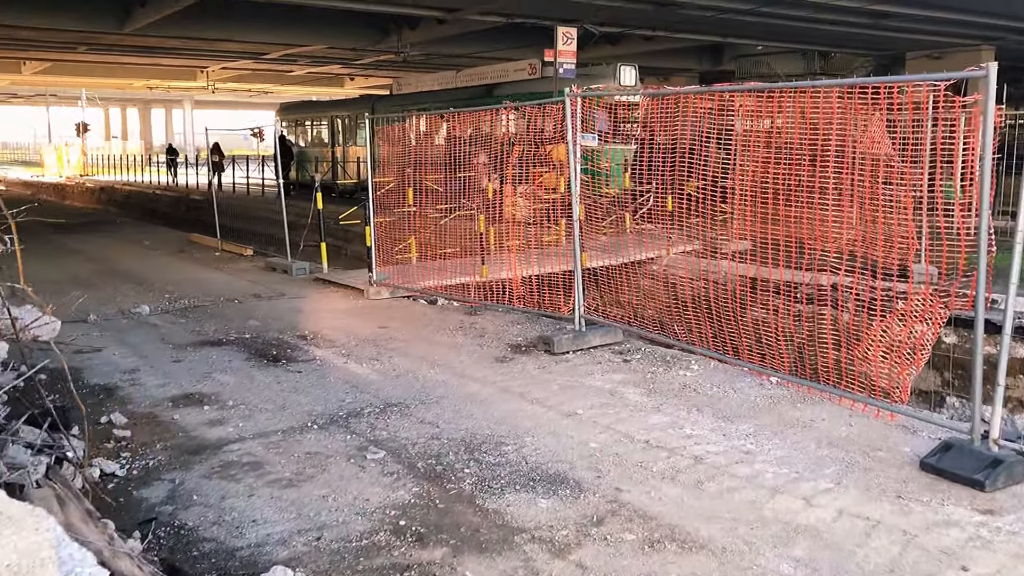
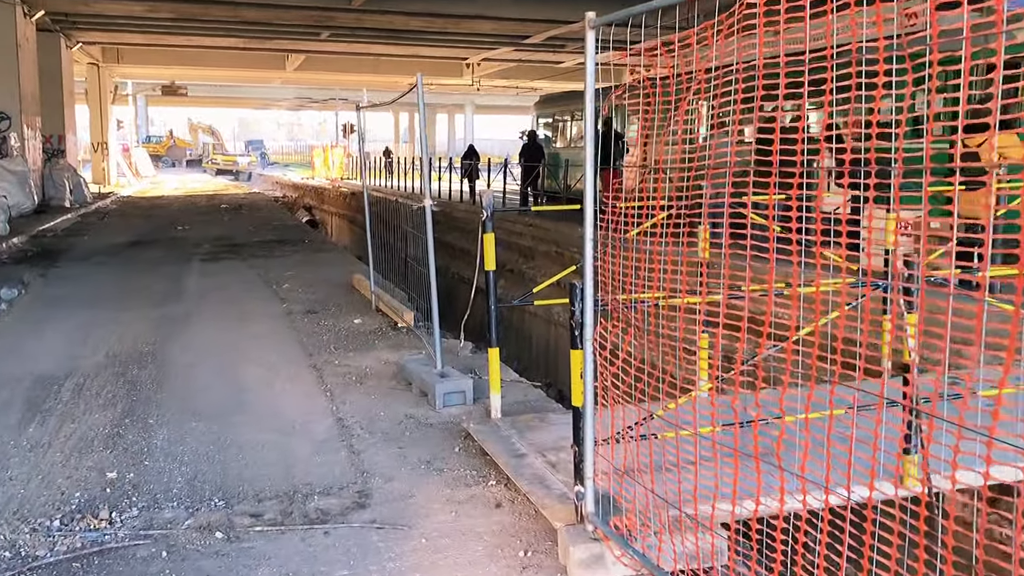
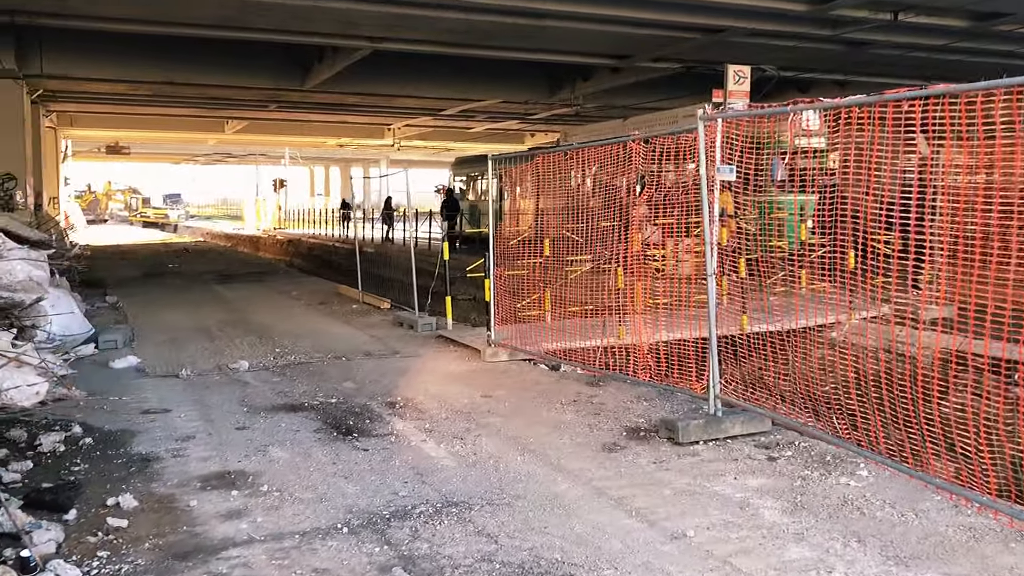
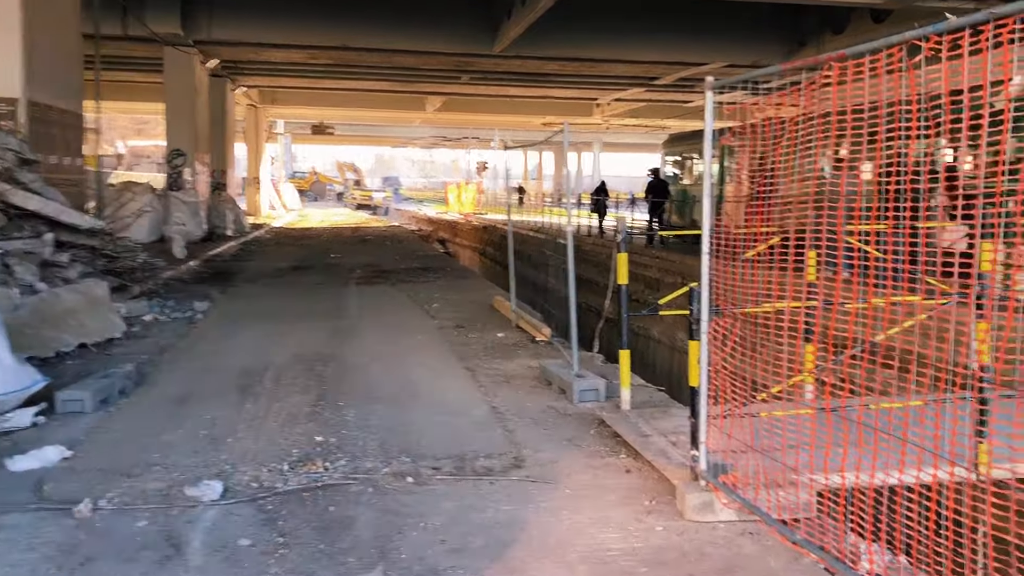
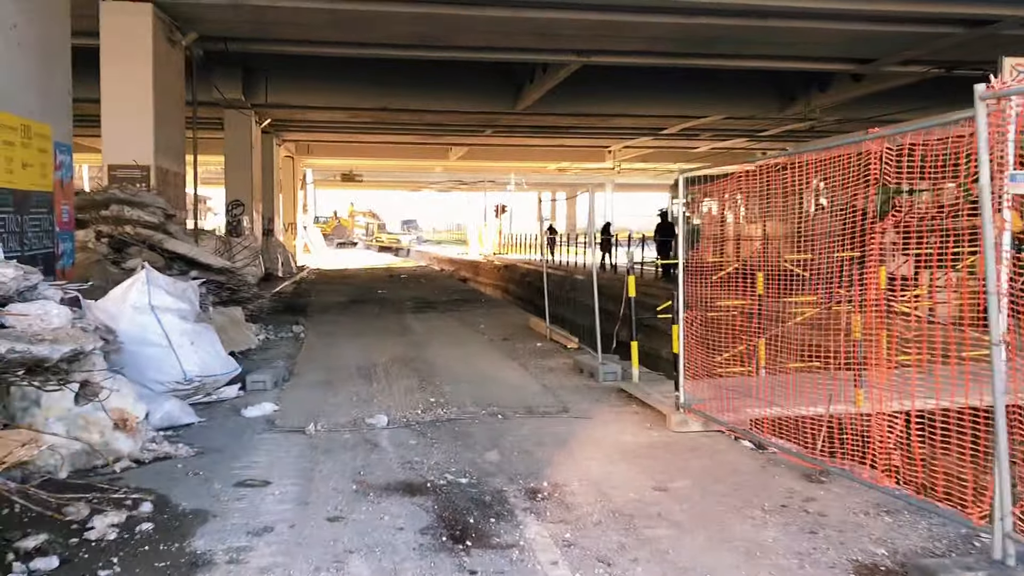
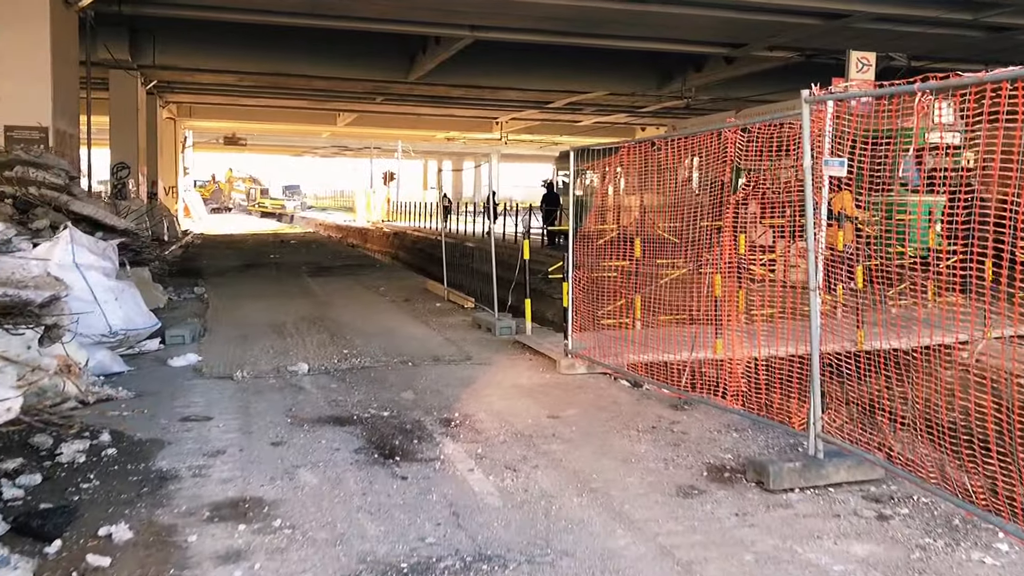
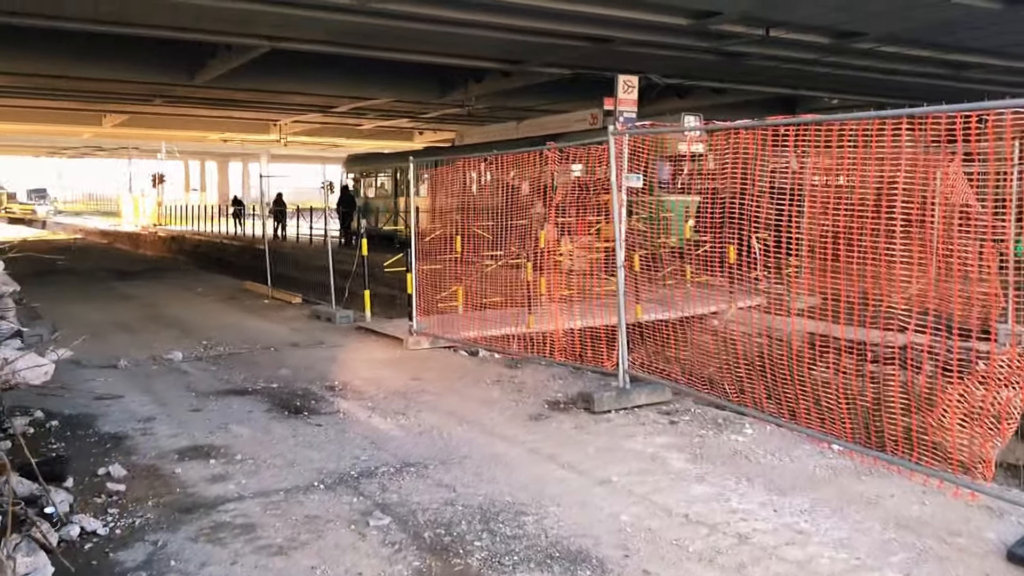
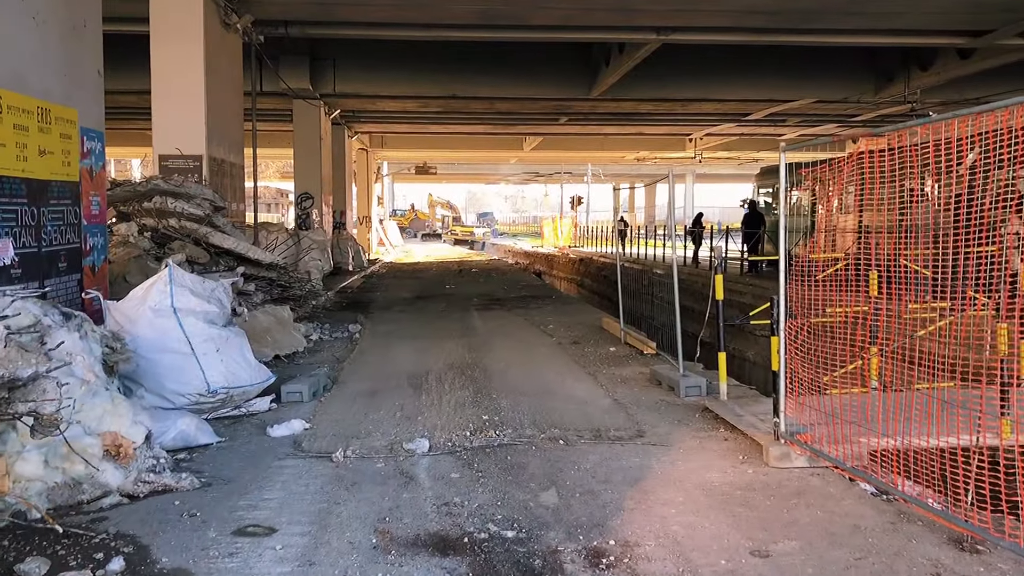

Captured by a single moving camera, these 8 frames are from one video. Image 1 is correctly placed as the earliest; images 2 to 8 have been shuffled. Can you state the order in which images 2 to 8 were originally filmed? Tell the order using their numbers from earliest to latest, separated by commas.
7, 3, 6, 5, 8, 4, 2
